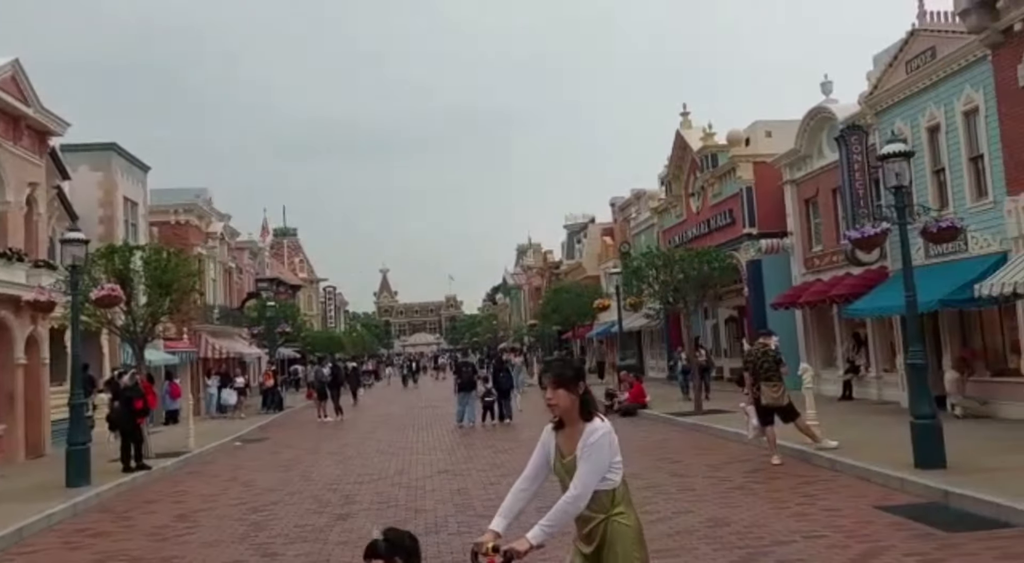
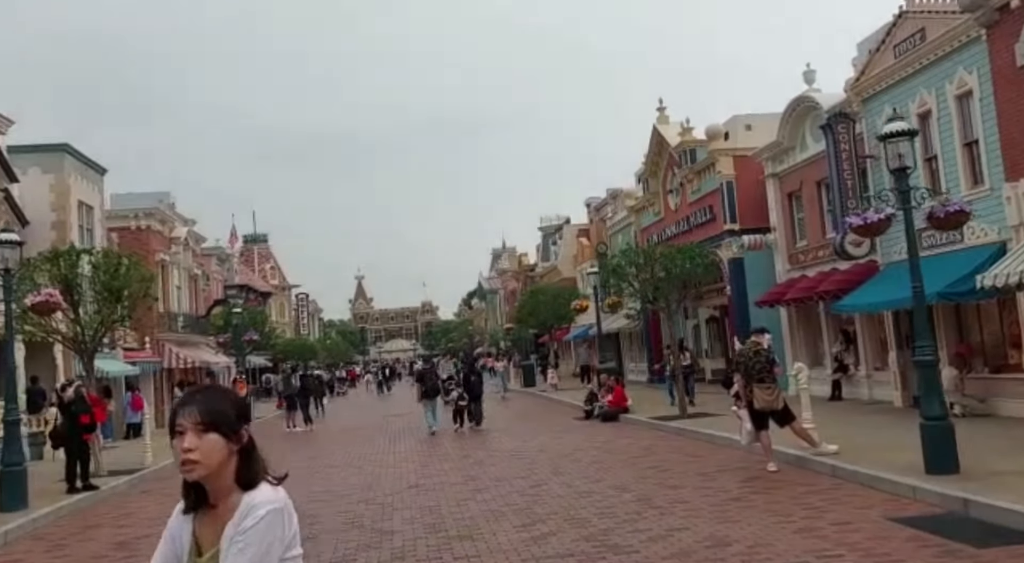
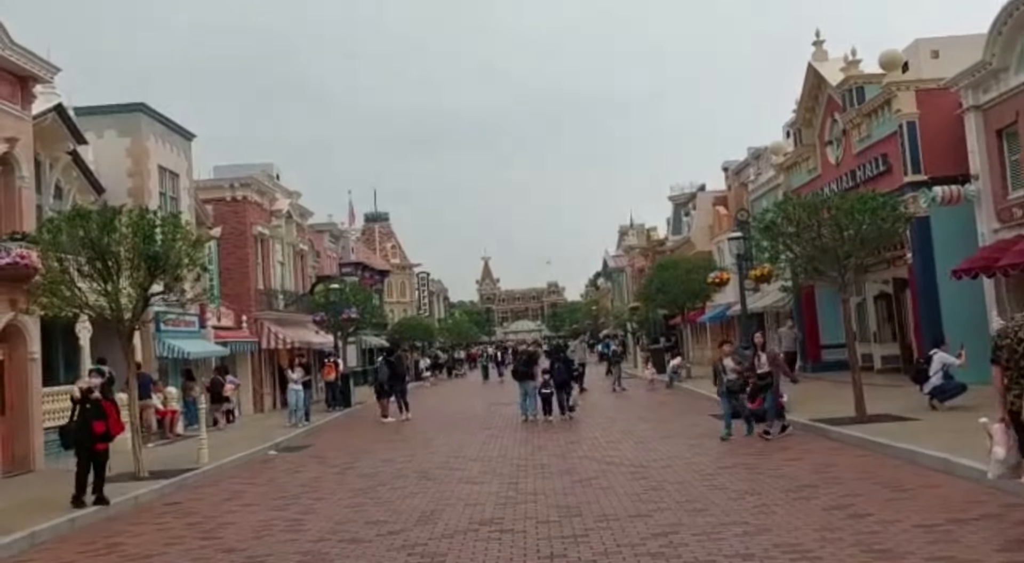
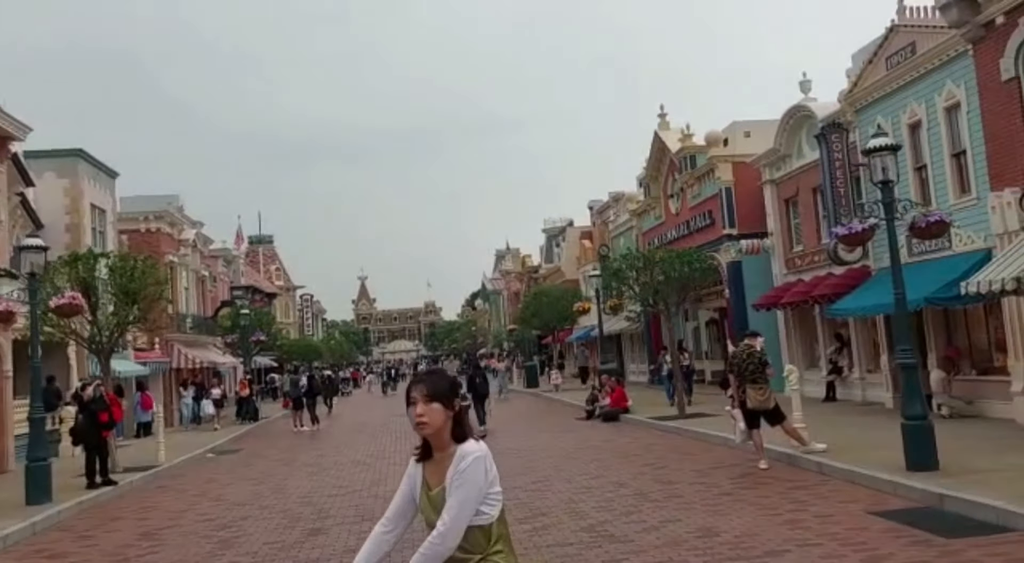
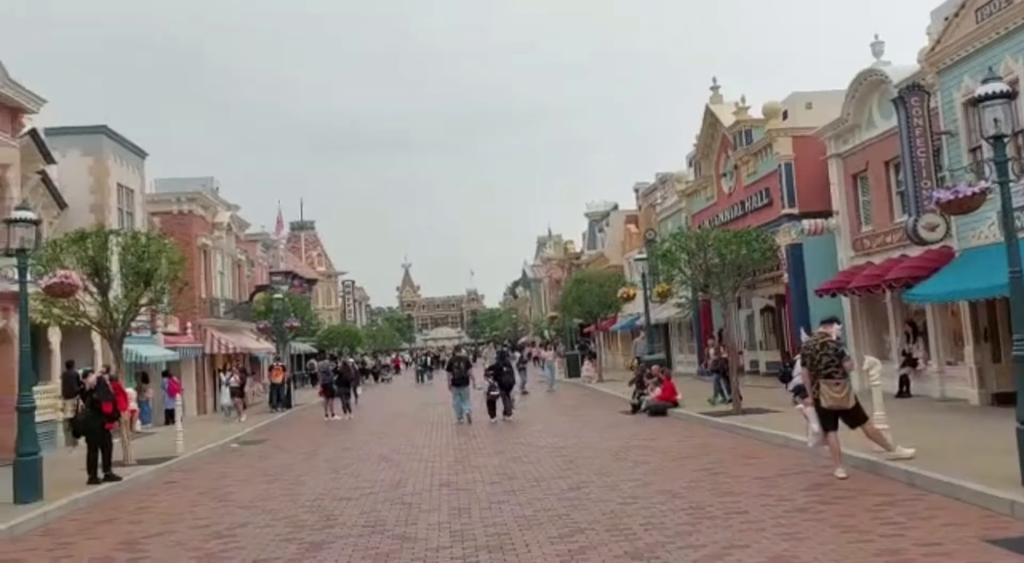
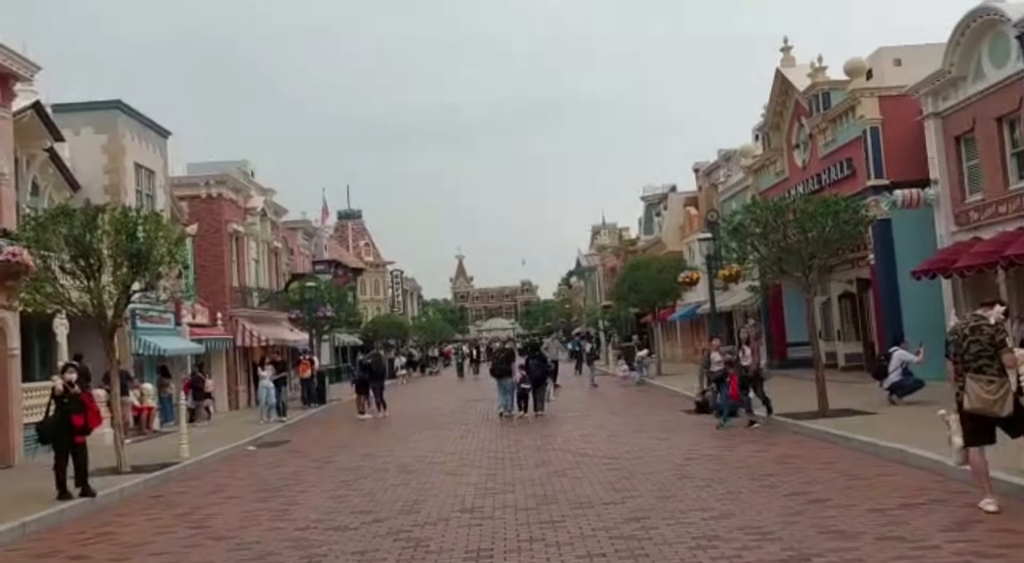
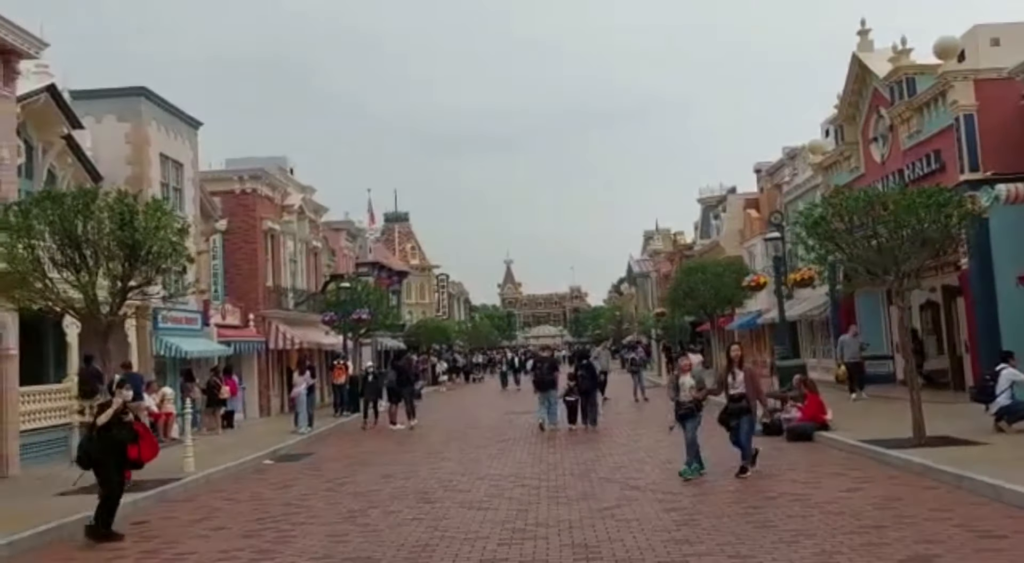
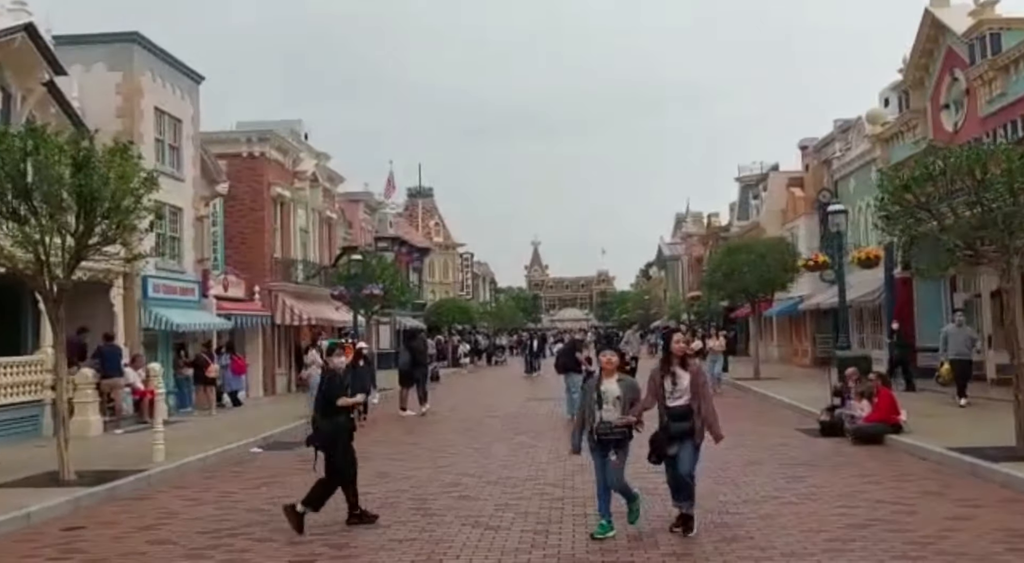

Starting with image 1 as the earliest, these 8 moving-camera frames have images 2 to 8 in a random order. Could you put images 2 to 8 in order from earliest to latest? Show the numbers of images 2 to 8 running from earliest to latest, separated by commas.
4, 2, 5, 6, 3, 7, 8
